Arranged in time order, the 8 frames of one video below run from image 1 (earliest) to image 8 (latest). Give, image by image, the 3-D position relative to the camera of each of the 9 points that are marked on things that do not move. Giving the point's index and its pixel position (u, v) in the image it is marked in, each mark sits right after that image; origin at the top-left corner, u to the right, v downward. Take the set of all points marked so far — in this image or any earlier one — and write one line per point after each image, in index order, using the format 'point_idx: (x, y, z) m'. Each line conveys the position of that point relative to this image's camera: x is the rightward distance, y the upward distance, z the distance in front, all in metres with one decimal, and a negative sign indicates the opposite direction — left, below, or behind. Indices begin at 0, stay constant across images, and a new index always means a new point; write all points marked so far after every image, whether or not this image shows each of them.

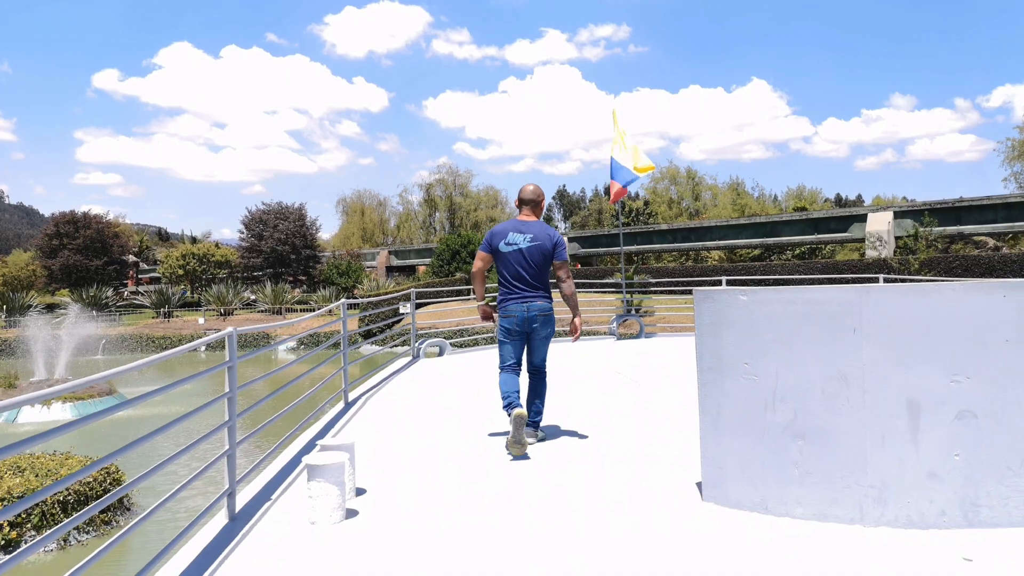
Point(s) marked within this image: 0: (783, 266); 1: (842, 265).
0: (+7.1, +0.6, +19.6) m
1: (+8.0, +0.5, +18.3) m
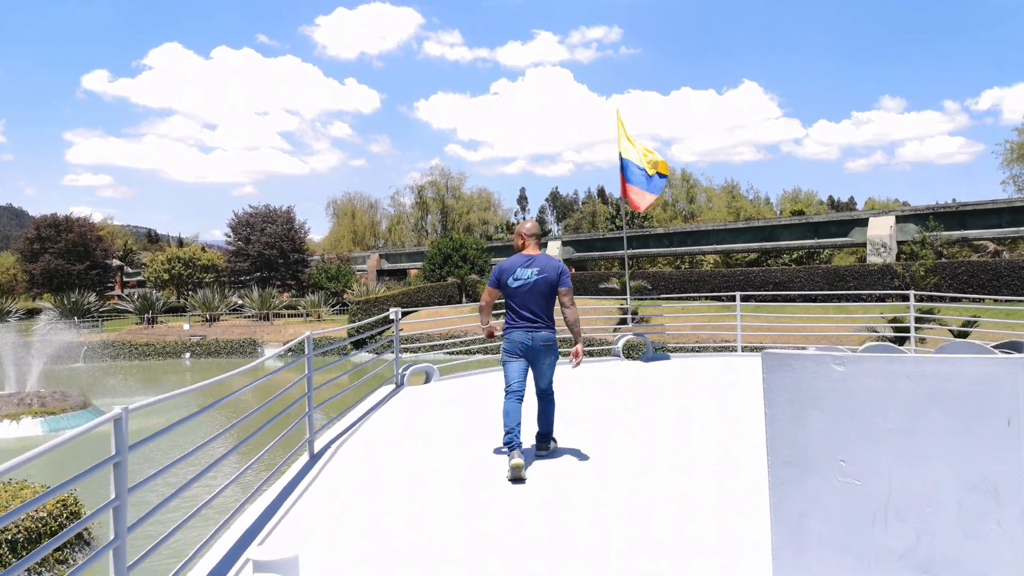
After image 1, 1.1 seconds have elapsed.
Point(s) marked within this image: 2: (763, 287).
0: (+6.9, +0.4, +19.2) m
1: (+7.8, +0.4, +17.8) m
2: (+6.5, 0.0, +19.6) m
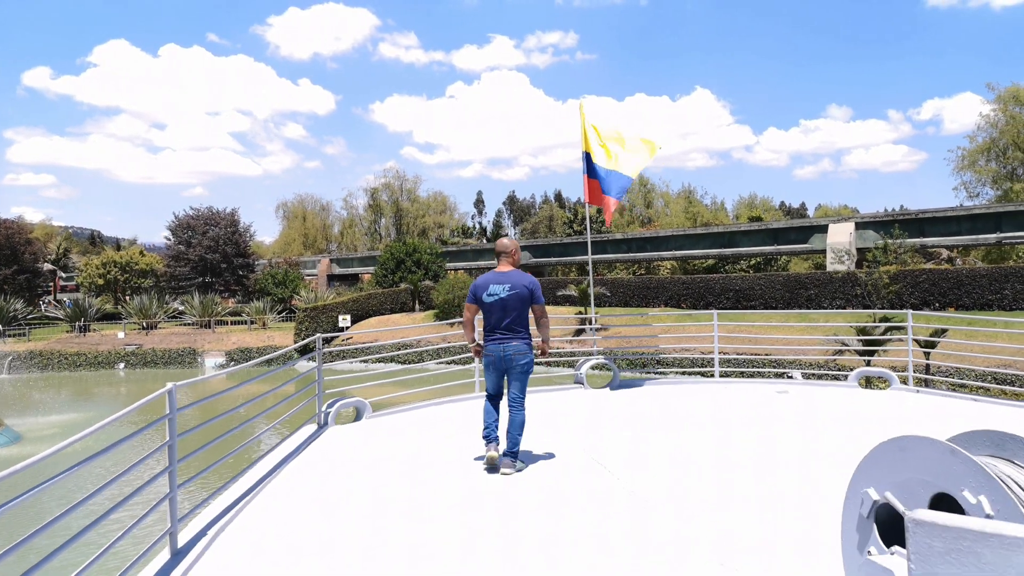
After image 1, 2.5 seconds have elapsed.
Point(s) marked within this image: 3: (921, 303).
0: (+5.8, +0.2, +18.8) m
1: (+6.8, +0.2, +17.5) m
2: (+5.4, -0.2, +19.3) m
3: (+8.5, -0.3, +15.8) m
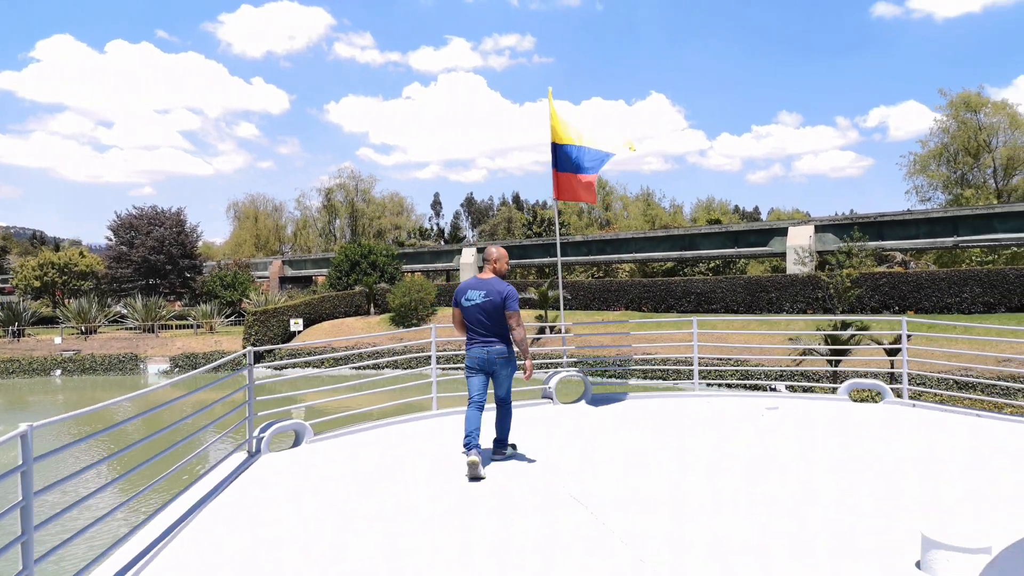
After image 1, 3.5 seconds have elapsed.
0: (+4.7, +0.2, +18.7) m
1: (+5.8, +0.1, +17.4) m
2: (+4.3, -0.3, +19.1) m
3: (+7.7, -0.4, +15.8) m
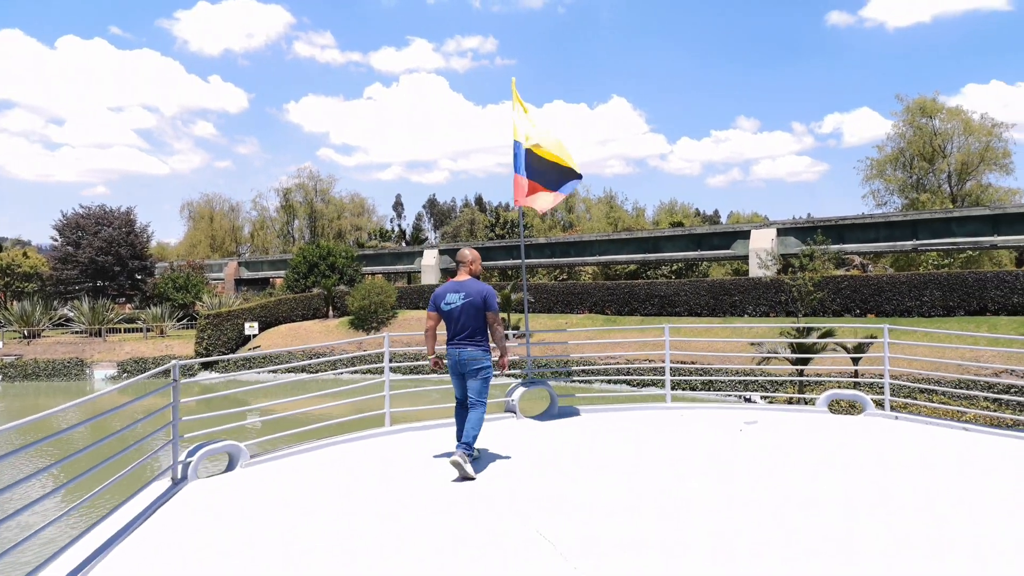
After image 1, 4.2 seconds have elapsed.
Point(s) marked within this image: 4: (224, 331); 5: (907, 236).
0: (+3.8, +0.1, +18.6) m
1: (+5.0, +0.1, +17.4) m
2: (+3.4, -0.3, +19.0) m
3: (+6.9, -0.5, +15.8) m
4: (-7.5, -1.1, +19.8) m
5: (+9.0, +1.2, +17.3) m
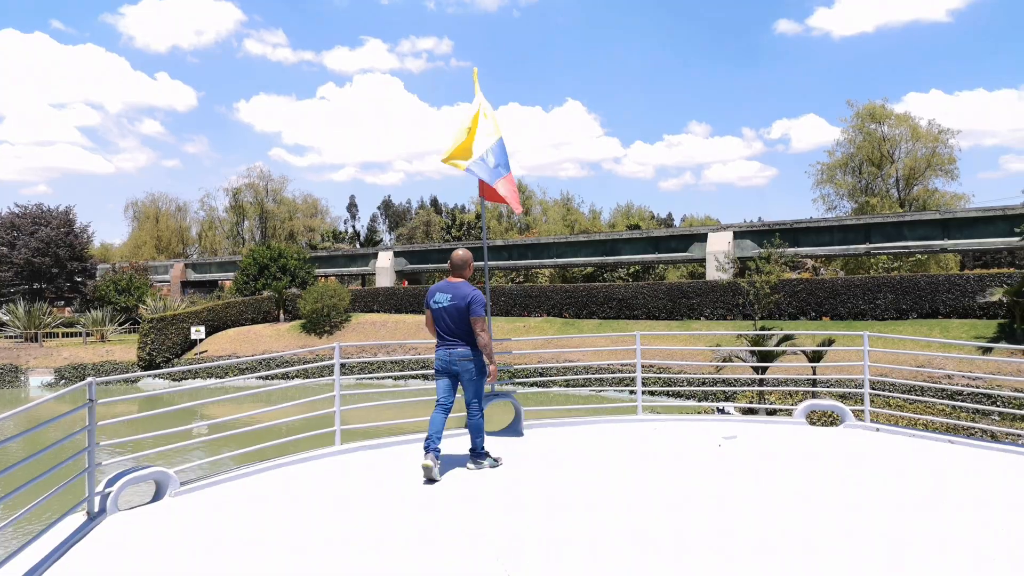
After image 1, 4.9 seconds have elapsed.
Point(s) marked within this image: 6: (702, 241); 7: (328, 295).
0: (+2.8, 0.0, +18.5) m
1: (+4.0, 0.0, +17.4) m
2: (+2.3, -0.4, +18.9) m
3: (+6.0, -0.5, +15.9) m
4: (-8.6, -1.2, +19.0) m
5: (+8.0, +1.1, +17.5) m
6: (+5.0, +1.2, +19.9) m
7: (-4.8, -0.2, +19.7) m
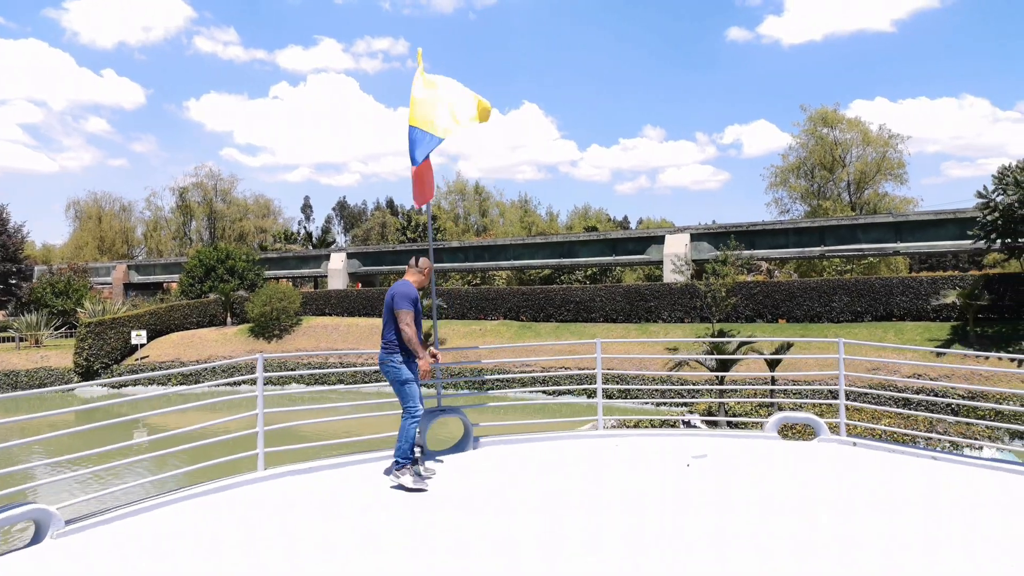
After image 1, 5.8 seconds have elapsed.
0: (+1.7, 0.0, +18.3) m
1: (+3.0, 0.0, +17.3) m
2: (+1.2, -0.5, +18.7) m
3: (+5.1, -0.6, +15.9) m
4: (-9.7, -1.2, +18.2) m
5: (+7.0, +1.1, +17.6) m
6: (+3.8, +1.2, +19.9) m
7: (-5.9, -0.3, +19.1) m
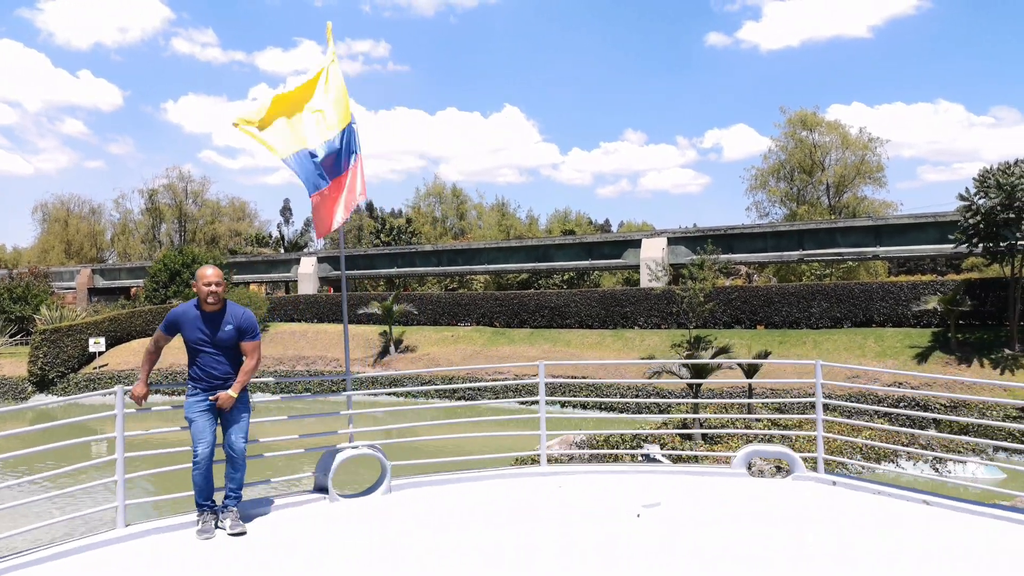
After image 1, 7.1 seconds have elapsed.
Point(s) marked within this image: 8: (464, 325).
0: (+1.1, -0.2, +17.9) m
1: (+2.4, -0.2, +16.9) m
2: (+0.6, -0.6, +18.2) m
3: (+4.5, -0.7, +15.6) m
4: (-10.3, -1.4, +17.5) m
5: (+6.4, +1.0, +17.3) m
6: (+3.2, +1.1, +19.5) m
7: (-6.5, -0.4, +18.5) m
8: (-1.2, -1.0, +19.4) m
